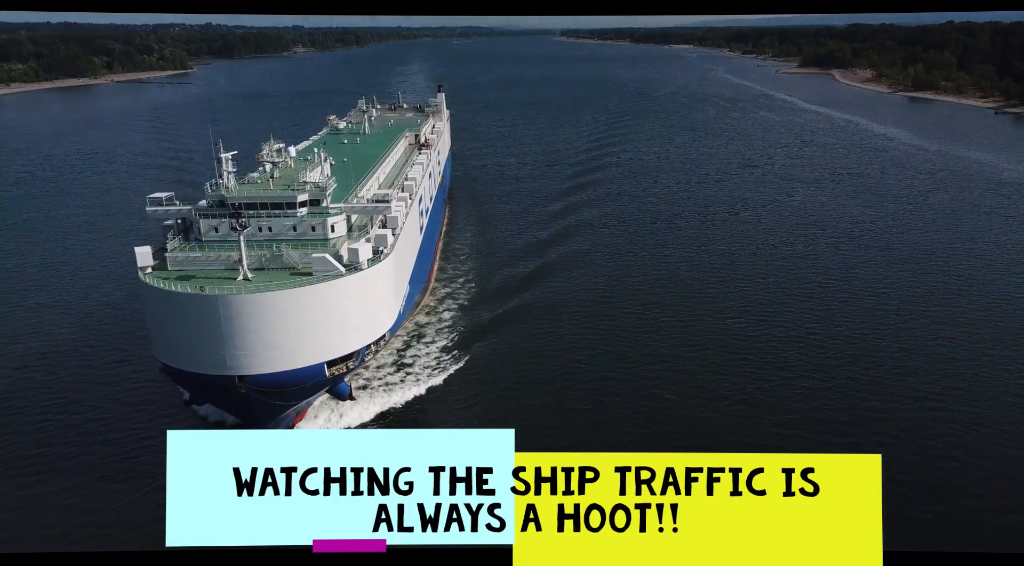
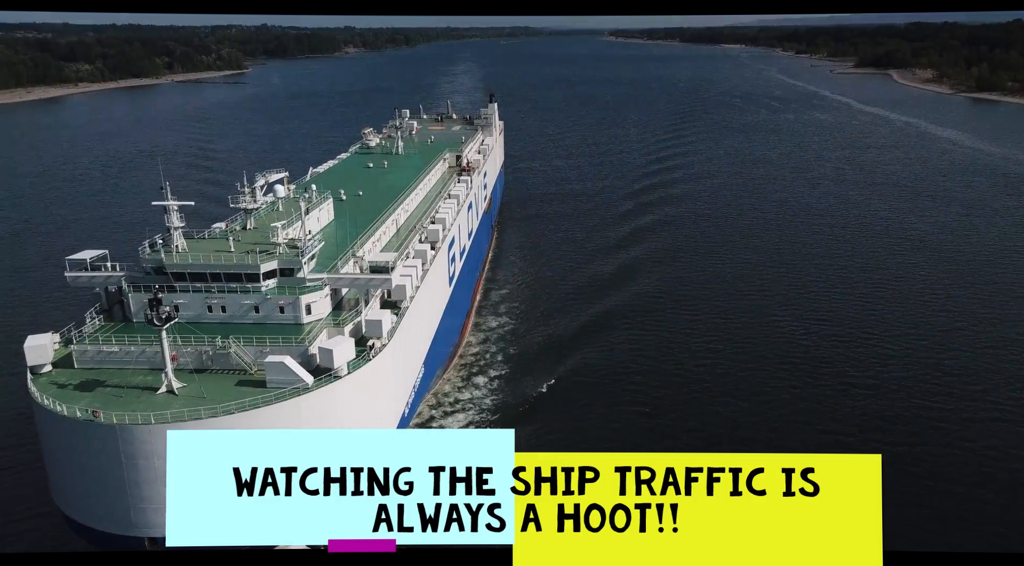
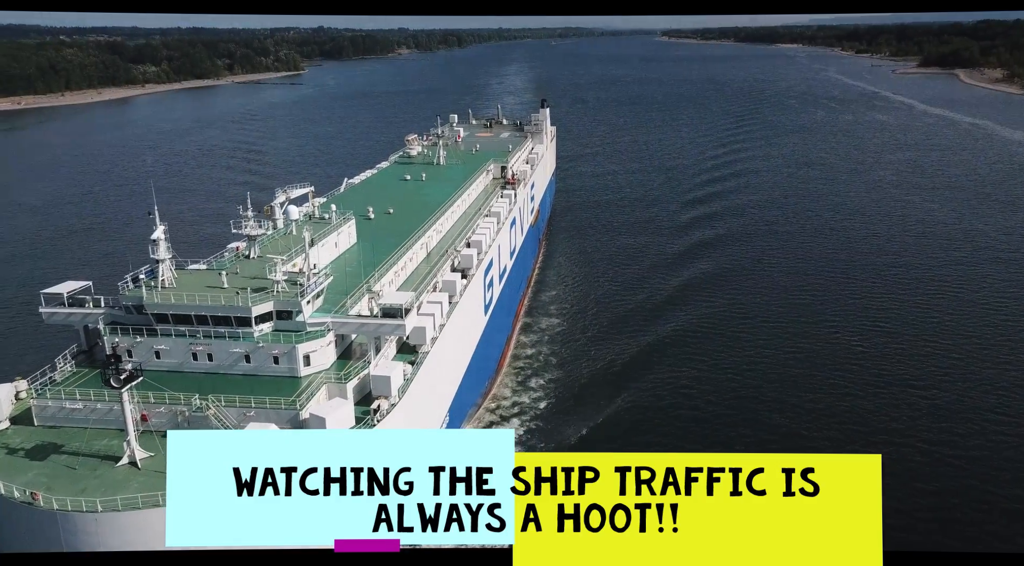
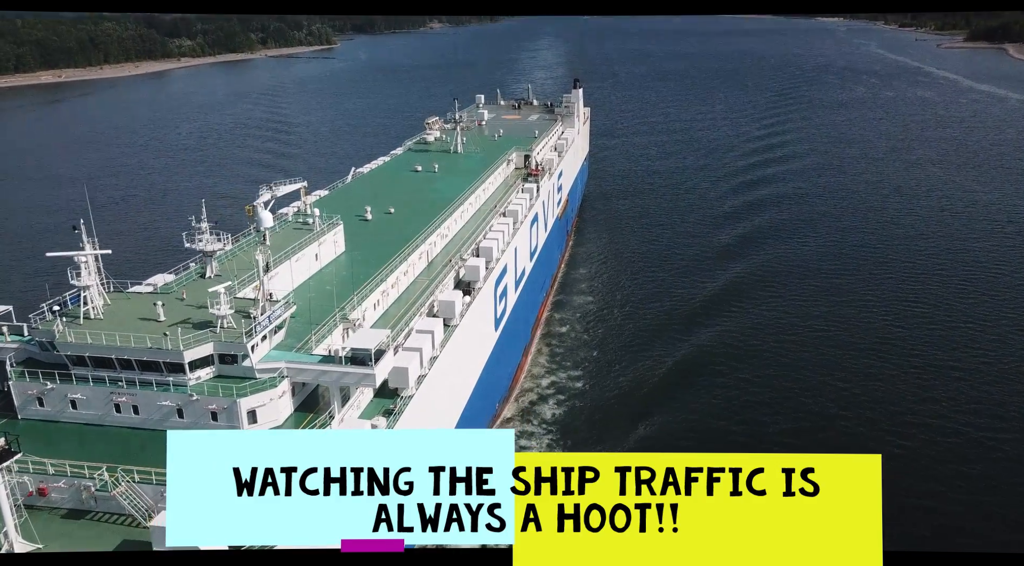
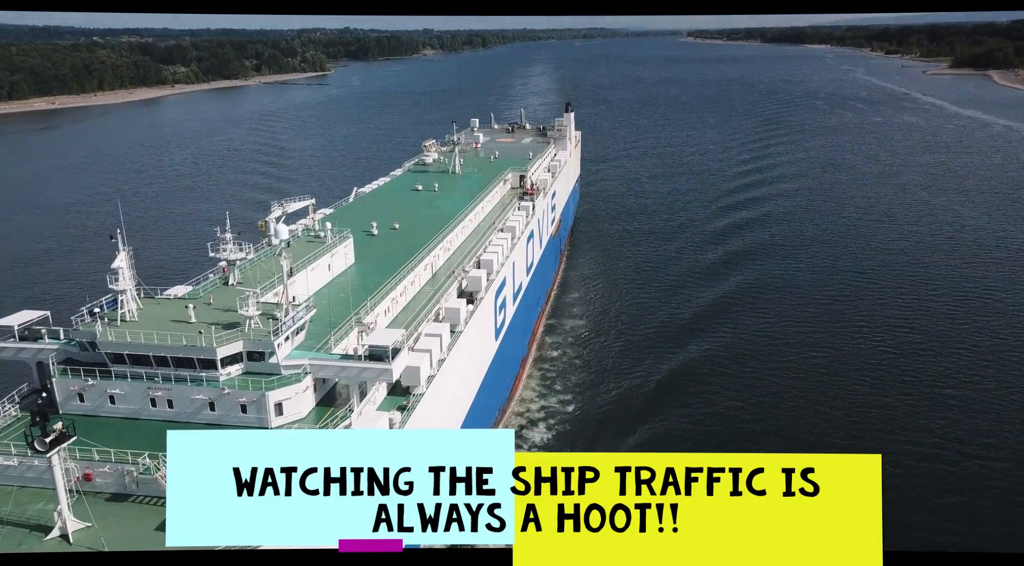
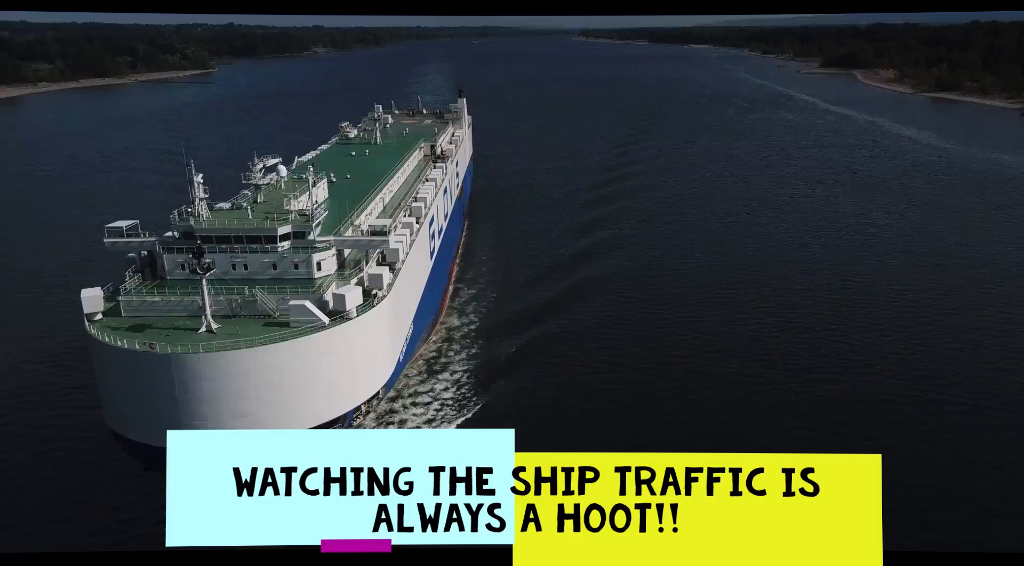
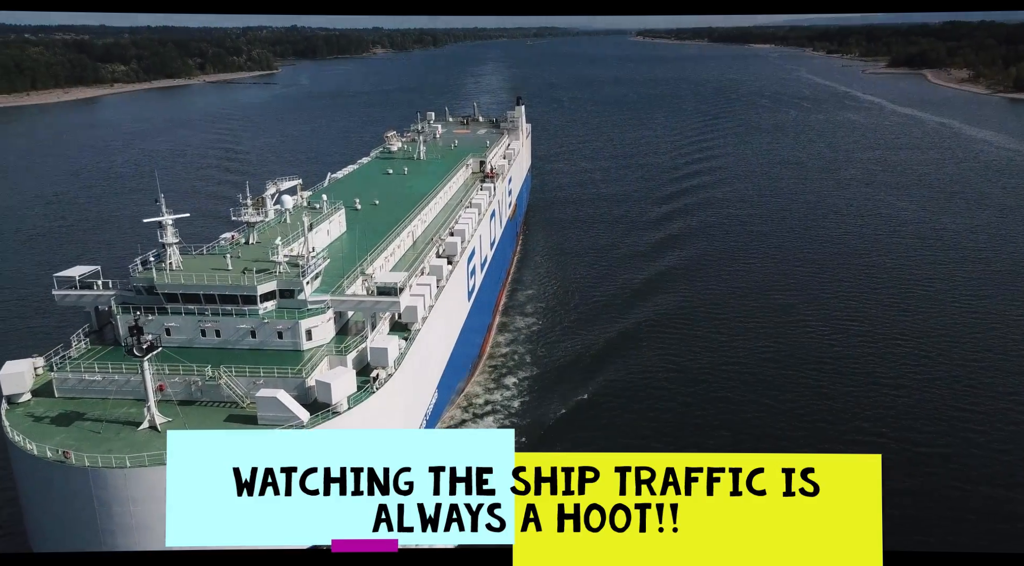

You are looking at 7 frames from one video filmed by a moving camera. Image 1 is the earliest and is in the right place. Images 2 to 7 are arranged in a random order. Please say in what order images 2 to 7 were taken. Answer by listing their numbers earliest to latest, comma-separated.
6, 2, 7, 3, 5, 4
